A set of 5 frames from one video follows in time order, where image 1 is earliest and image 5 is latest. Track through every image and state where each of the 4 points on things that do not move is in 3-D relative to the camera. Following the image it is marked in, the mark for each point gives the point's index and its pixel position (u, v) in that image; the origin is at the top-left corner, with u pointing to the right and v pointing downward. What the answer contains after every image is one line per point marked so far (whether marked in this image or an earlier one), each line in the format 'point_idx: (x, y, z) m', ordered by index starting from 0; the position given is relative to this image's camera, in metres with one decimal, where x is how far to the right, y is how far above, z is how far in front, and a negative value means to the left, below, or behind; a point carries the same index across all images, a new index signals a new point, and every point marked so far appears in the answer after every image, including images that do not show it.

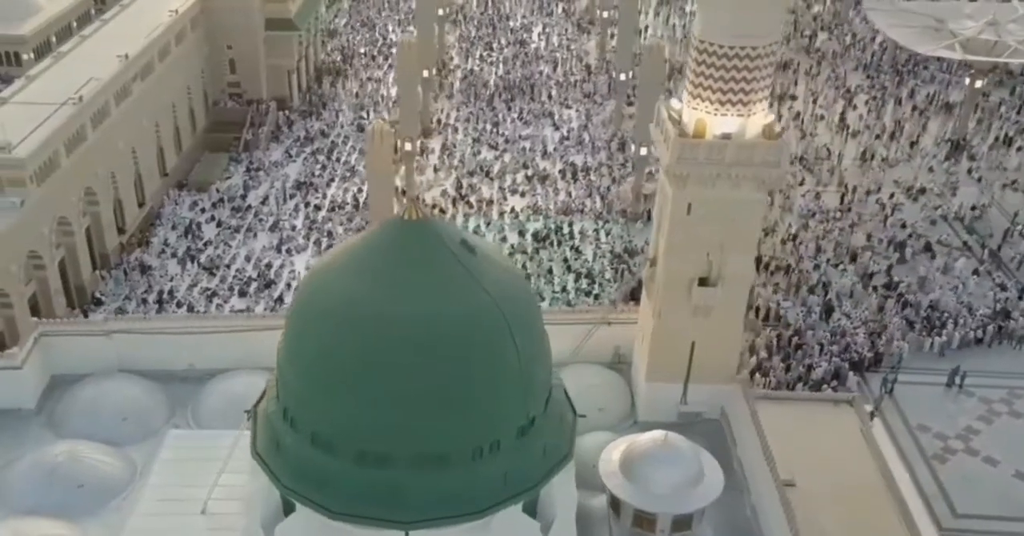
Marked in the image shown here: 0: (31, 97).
0: (-8.0, +2.9, +18.1) m
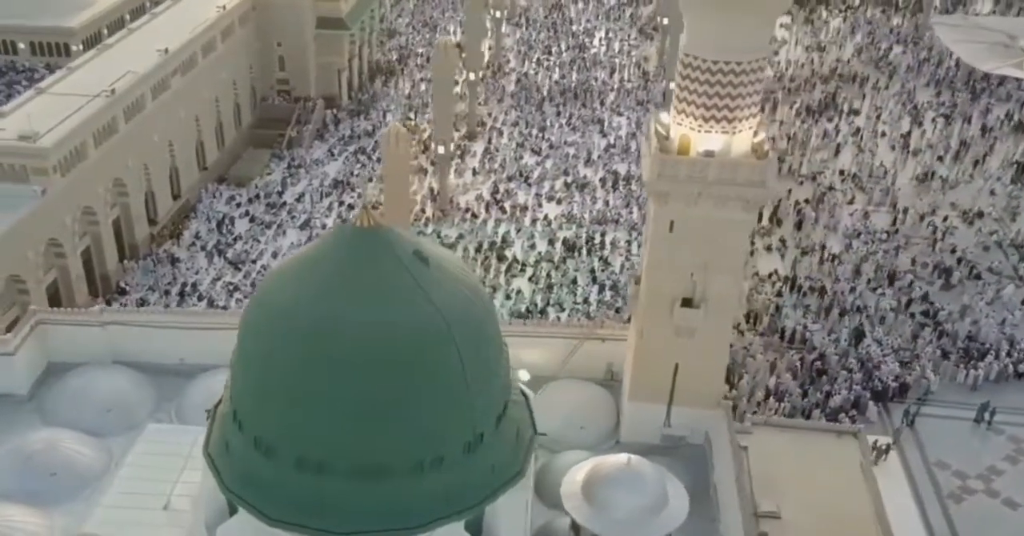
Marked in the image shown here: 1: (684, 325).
0: (-7.6, +3.1, +18.6) m
1: (+2.0, -0.7, +12.5) m
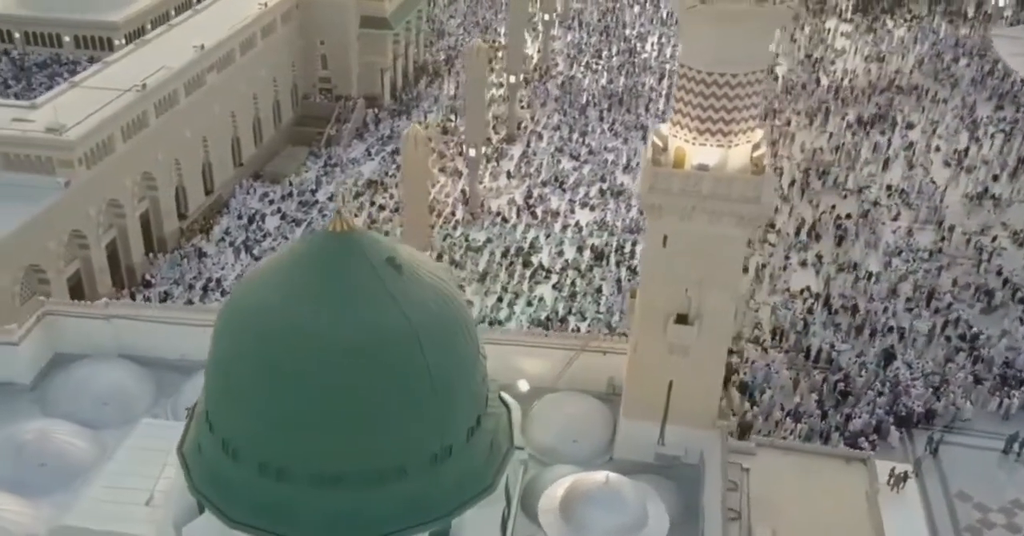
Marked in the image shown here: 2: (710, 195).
0: (-7.2, +3.2, +18.9) m
1: (+1.9, -0.8, +12.2) m
2: (+2.1, +0.8, +11.3) m
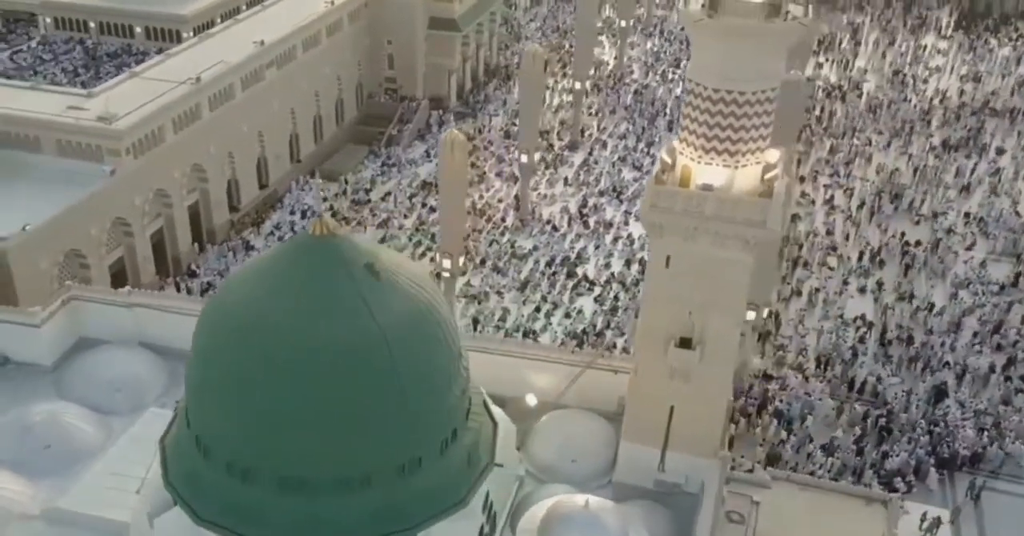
0: (-6.3, +3.4, +19.3) m
1: (+1.8, -1.1, +11.8) m
2: (+2.0, +0.5, +10.9) m
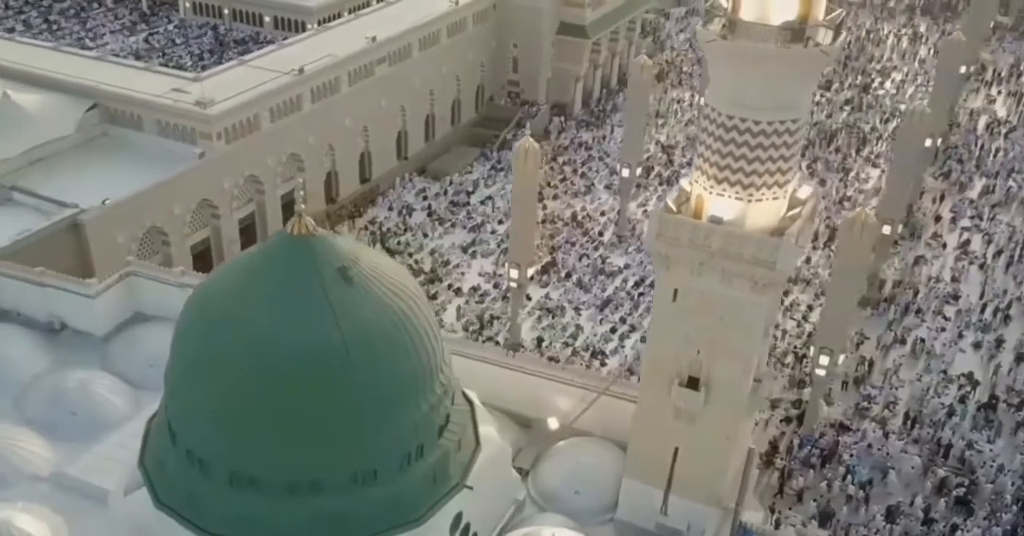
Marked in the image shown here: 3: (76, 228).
0: (-4.5, +3.7, +19.8) m
1: (+1.7, -1.4, +11.0) m
2: (+1.9, +0.1, +10.1) m
3: (-6.2, +0.6, +15.5) m
